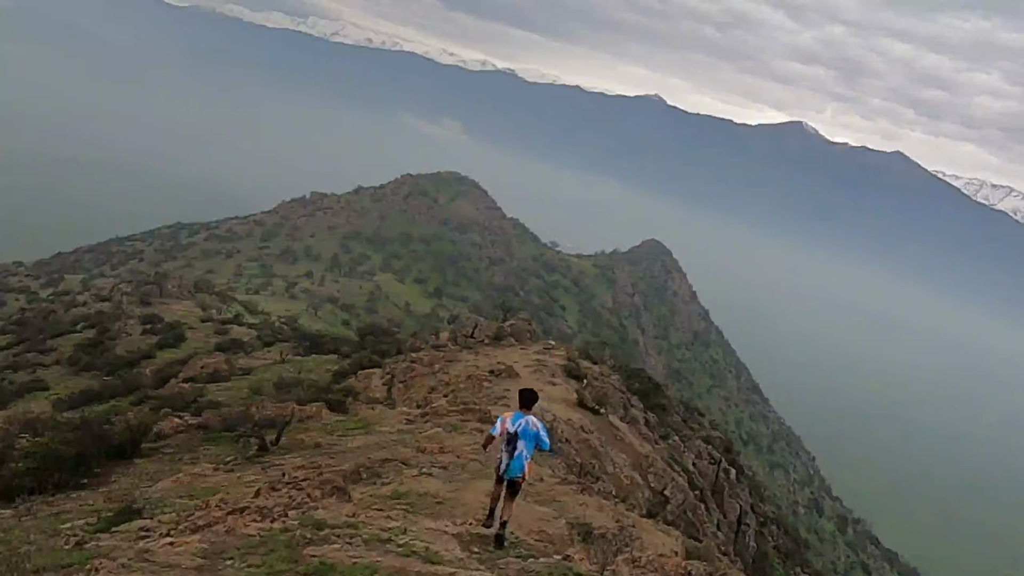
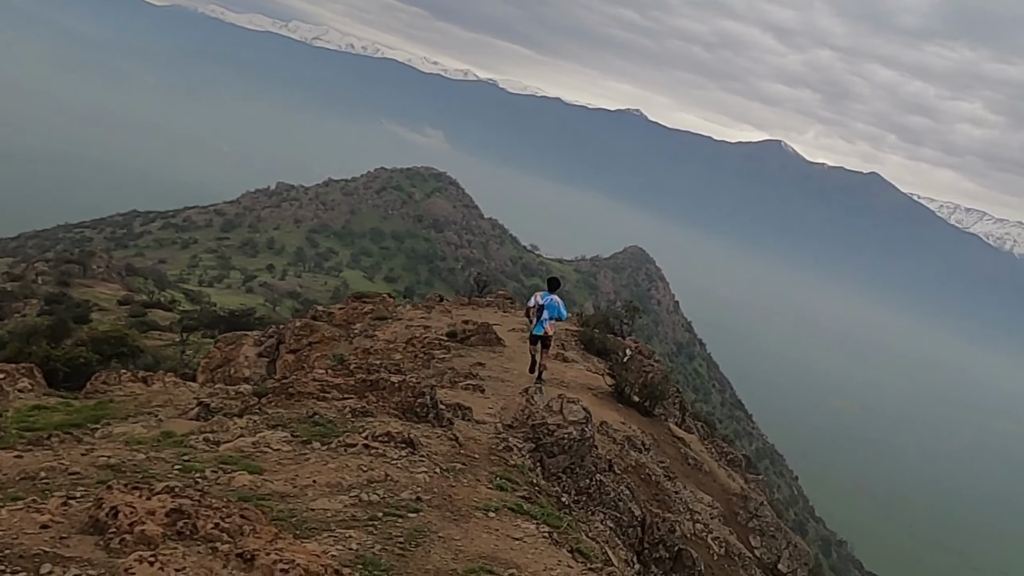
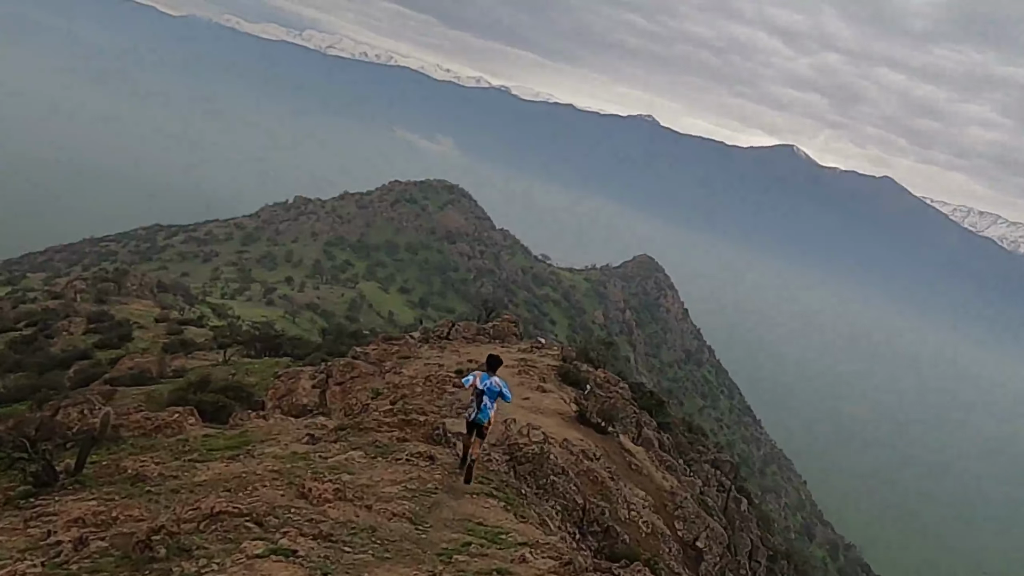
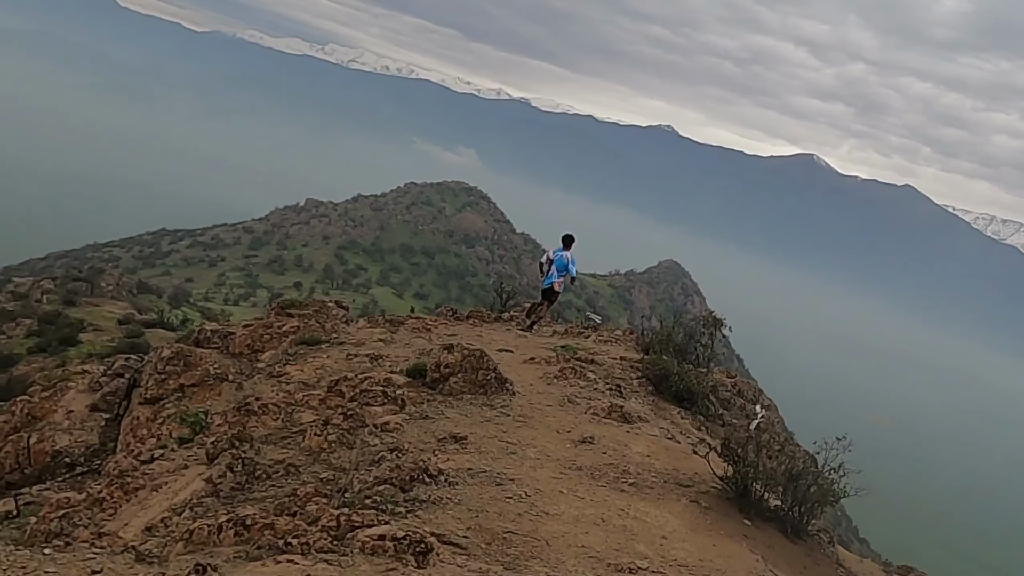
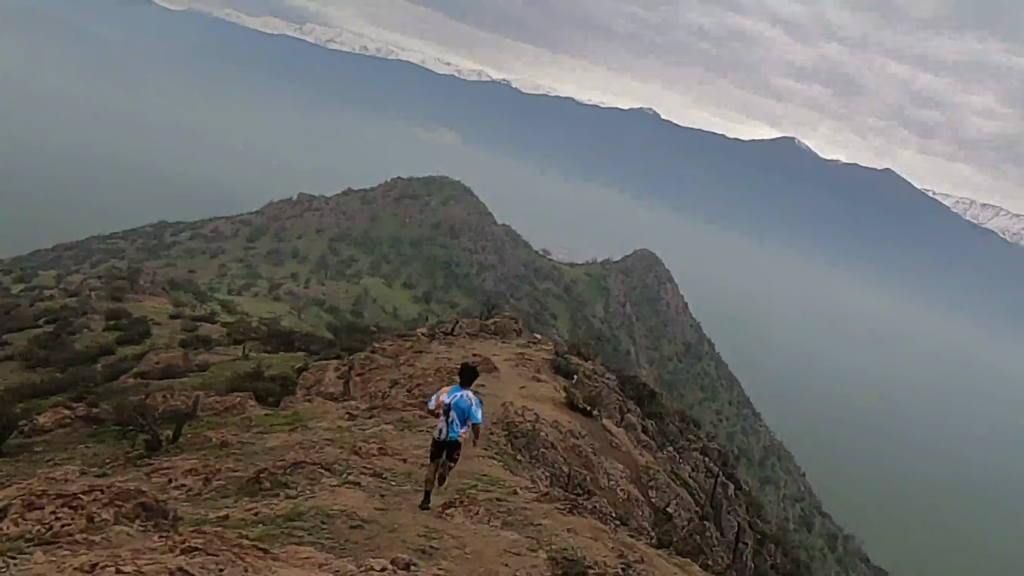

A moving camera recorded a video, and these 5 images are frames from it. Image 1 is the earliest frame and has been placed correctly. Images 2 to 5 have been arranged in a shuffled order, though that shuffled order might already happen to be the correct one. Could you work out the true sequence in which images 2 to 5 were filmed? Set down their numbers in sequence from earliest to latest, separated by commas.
5, 3, 2, 4
